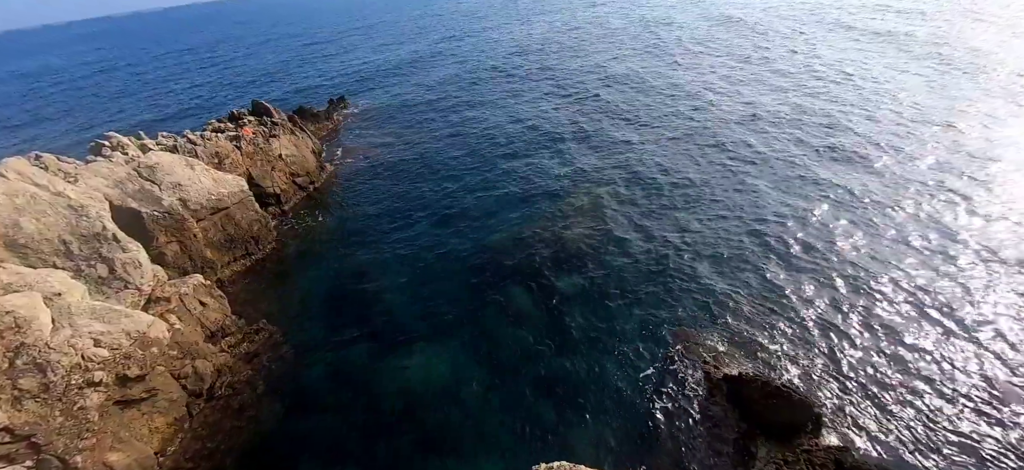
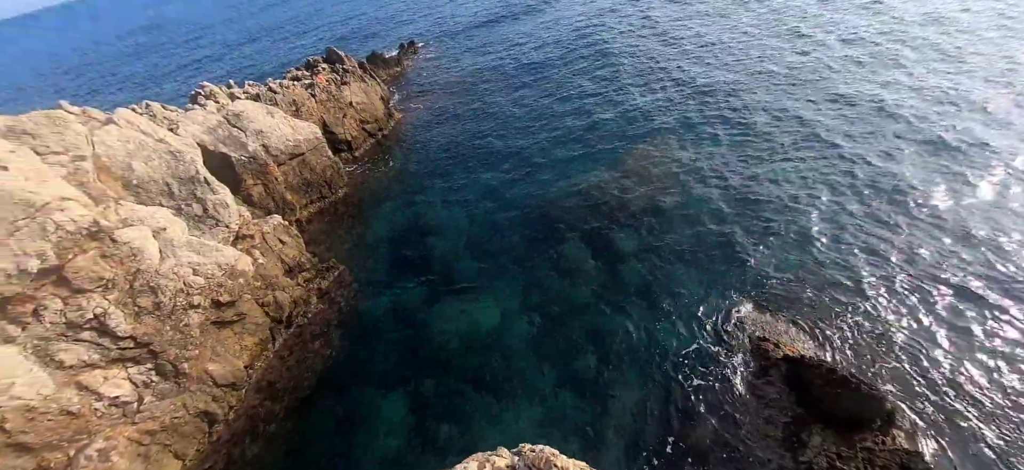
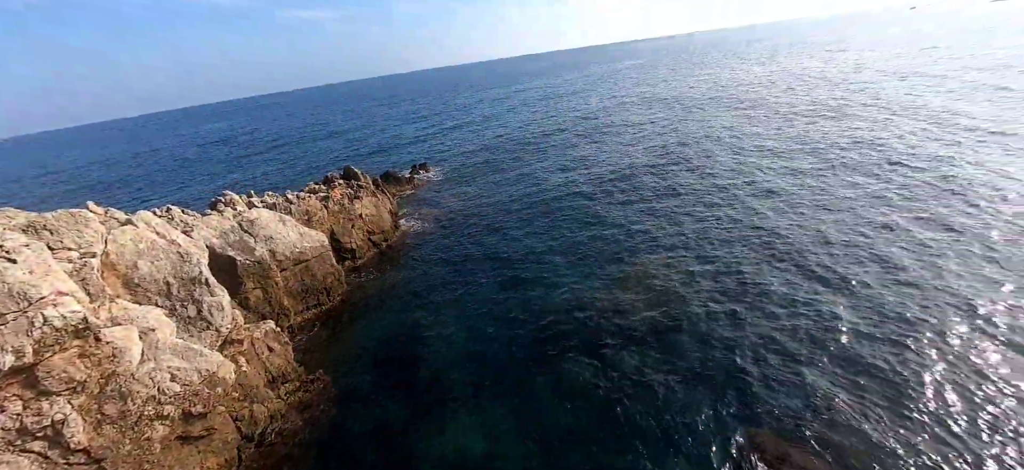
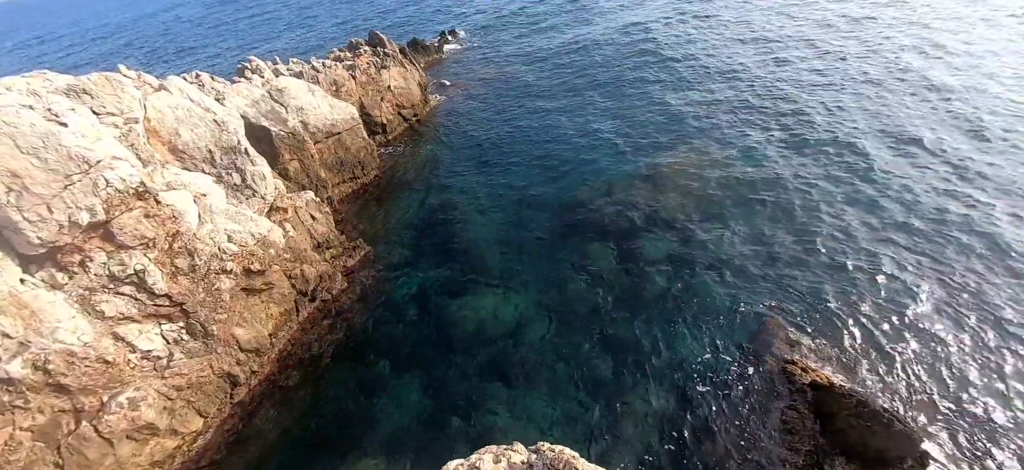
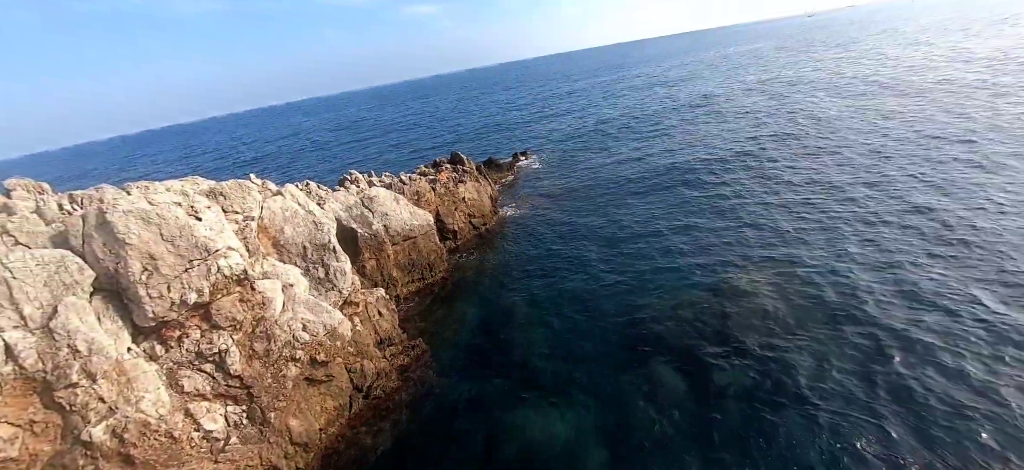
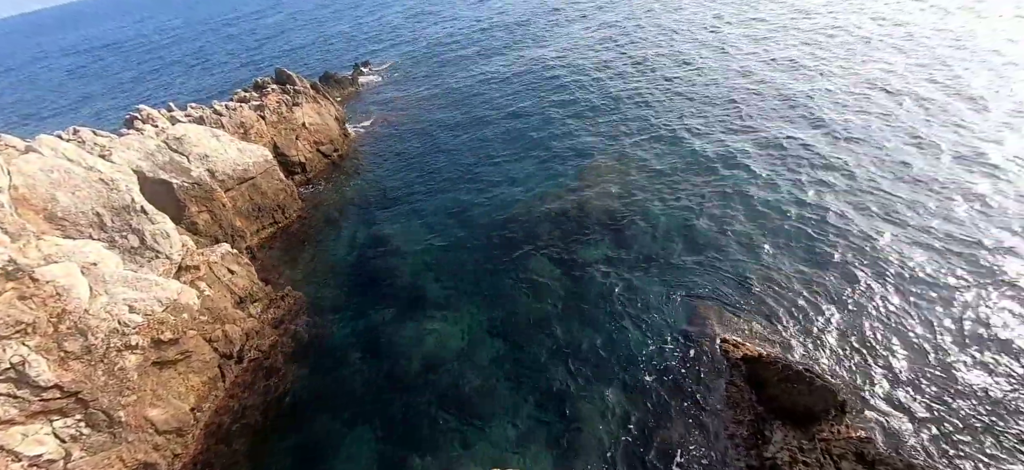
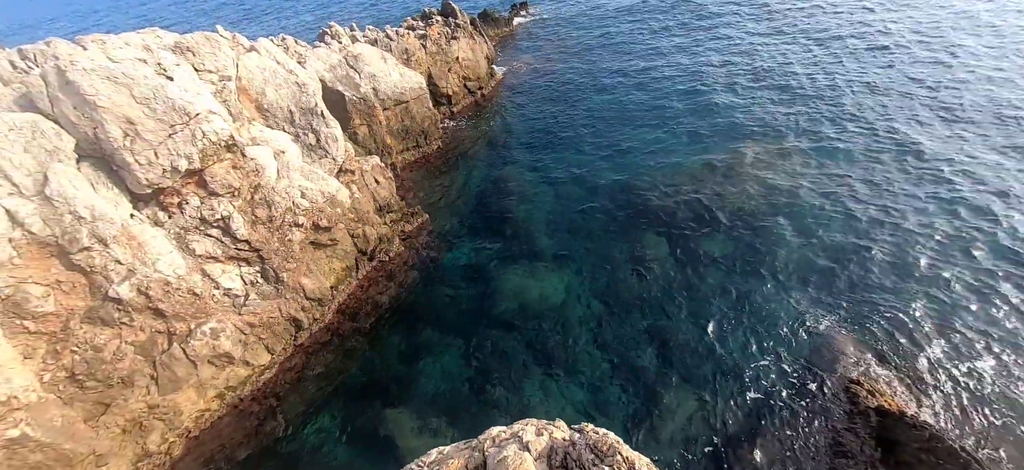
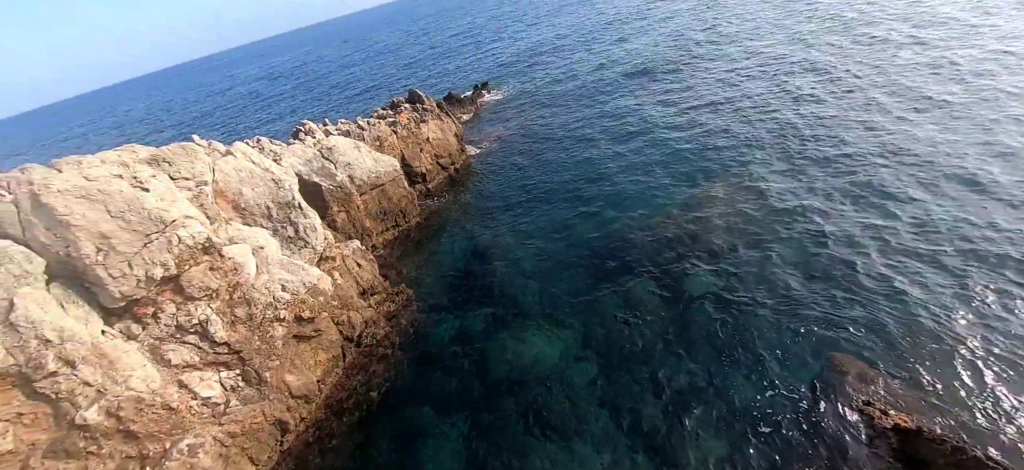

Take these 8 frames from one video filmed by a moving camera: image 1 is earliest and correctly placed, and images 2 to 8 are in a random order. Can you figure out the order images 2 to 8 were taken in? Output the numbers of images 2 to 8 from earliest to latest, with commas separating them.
2, 7, 4, 6, 8, 5, 3
